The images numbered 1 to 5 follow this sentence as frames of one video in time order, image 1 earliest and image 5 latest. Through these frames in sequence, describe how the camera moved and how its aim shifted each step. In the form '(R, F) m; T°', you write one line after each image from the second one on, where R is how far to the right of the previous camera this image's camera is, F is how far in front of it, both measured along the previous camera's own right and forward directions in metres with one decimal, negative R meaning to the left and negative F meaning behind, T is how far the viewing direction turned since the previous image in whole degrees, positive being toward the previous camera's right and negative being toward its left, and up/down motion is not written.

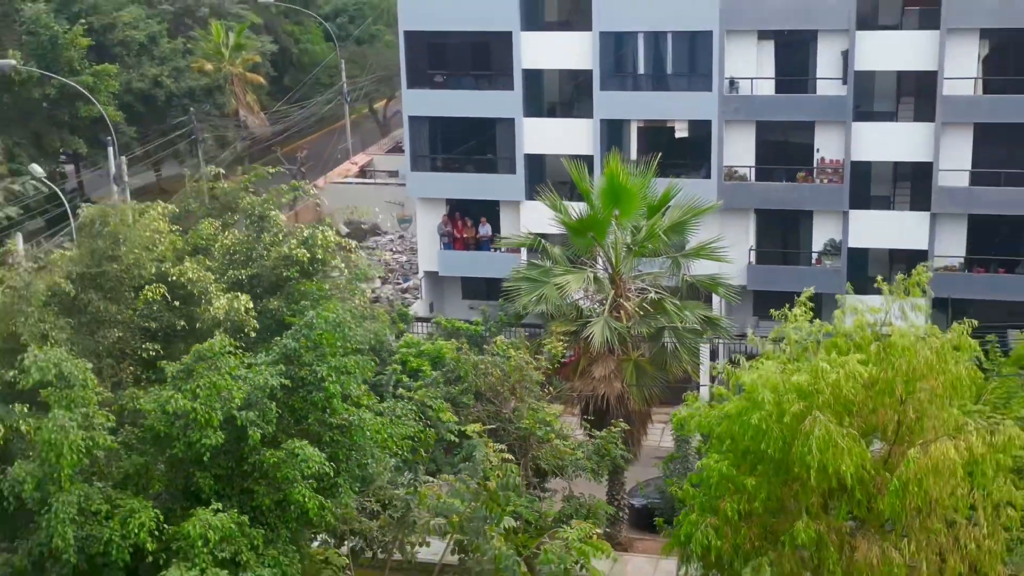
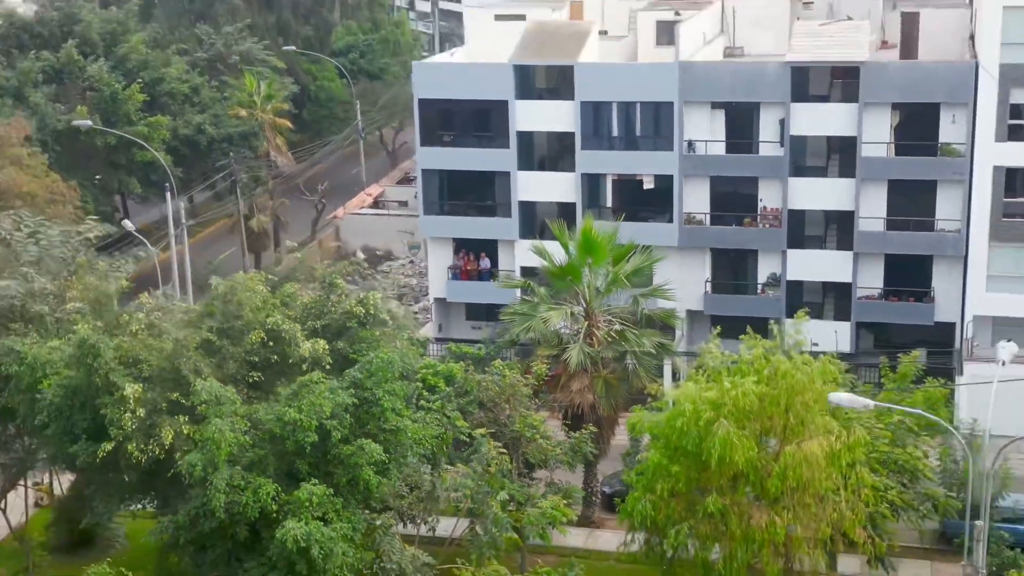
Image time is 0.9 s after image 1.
(+0.1, -5.7) m; 0°
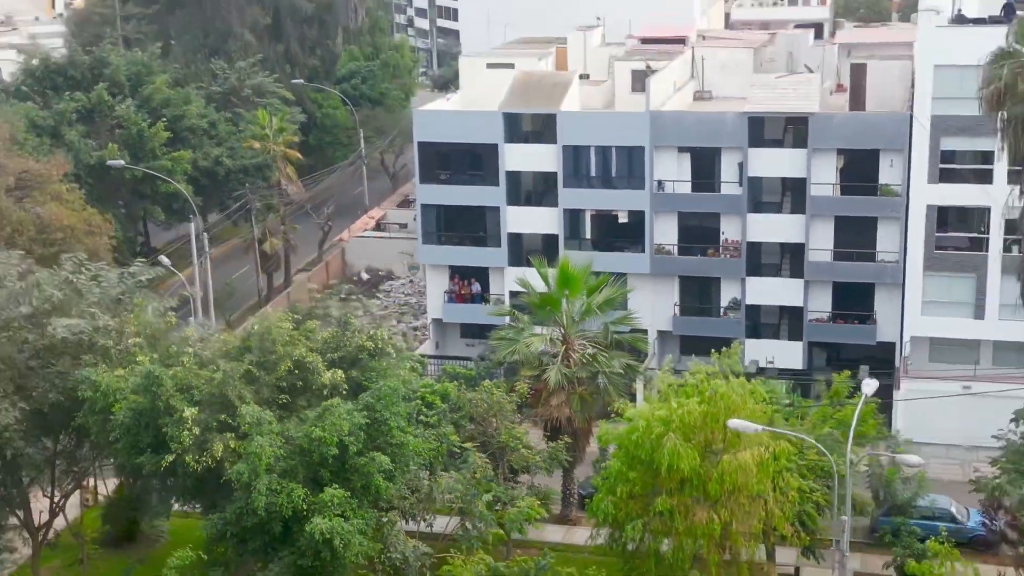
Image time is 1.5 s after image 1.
(+0.2, -4.1) m; 0°
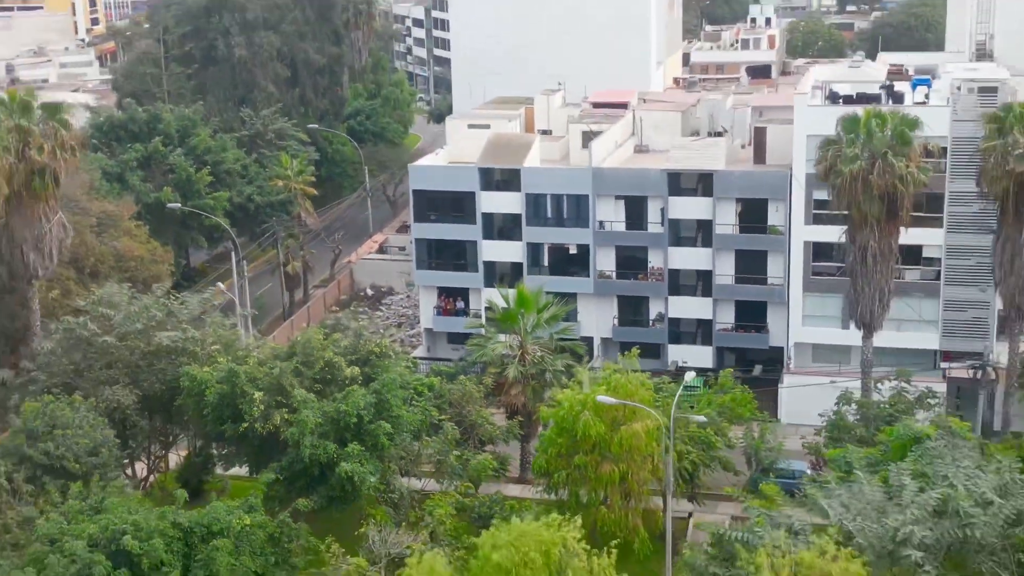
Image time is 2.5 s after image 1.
(+0.9, -10.6) m; 0°
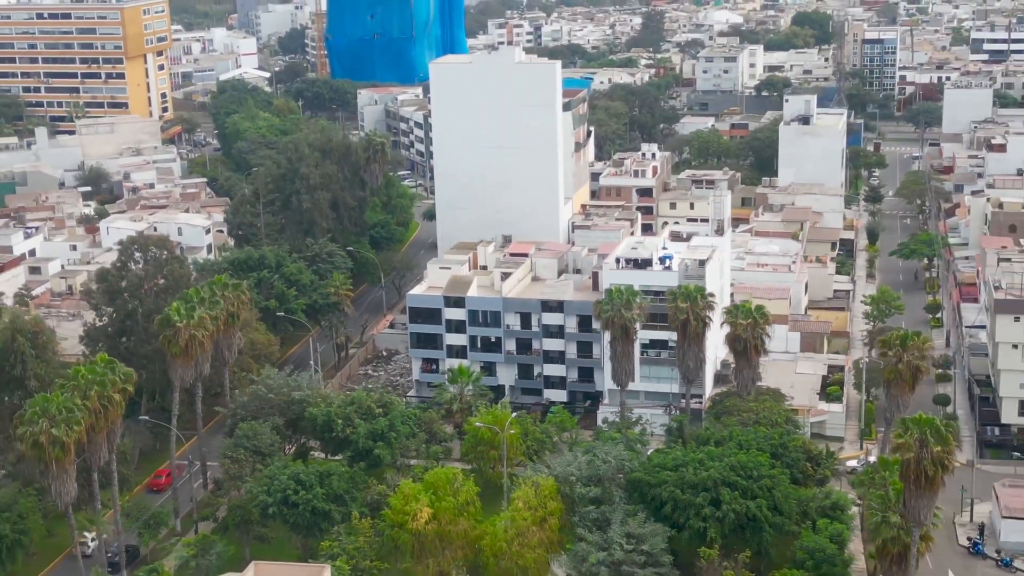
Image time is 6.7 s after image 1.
(+3.8, -42.9) m; 0°
